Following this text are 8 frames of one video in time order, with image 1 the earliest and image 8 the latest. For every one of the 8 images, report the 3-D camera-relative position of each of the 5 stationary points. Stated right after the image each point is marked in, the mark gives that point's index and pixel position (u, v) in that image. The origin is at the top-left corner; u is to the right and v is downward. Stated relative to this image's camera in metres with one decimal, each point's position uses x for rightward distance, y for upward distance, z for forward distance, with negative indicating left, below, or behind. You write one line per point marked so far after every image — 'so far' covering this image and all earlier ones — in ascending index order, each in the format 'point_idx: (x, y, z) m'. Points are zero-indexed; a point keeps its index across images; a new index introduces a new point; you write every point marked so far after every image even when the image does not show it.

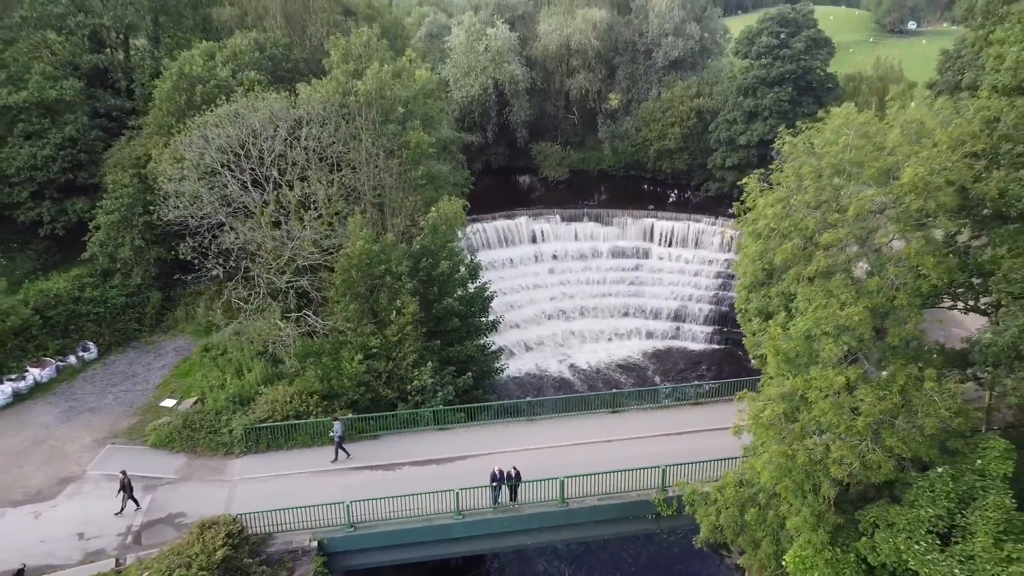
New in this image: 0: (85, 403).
0: (-10.0, -2.7, +19.3) m
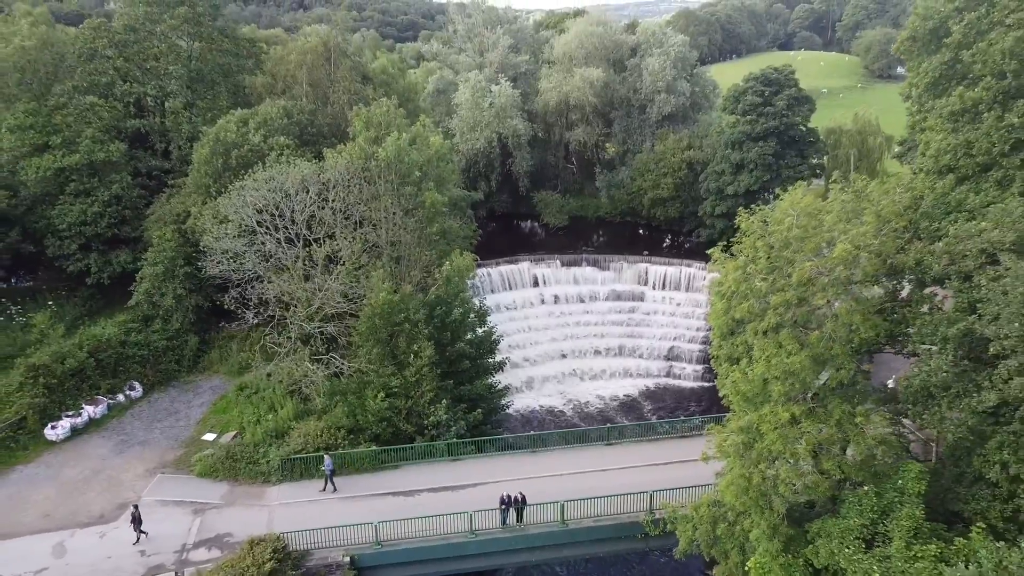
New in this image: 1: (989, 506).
0: (-9.9, -3.9, +21.5) m
1: (+6.6, -3.0, +11.3) m
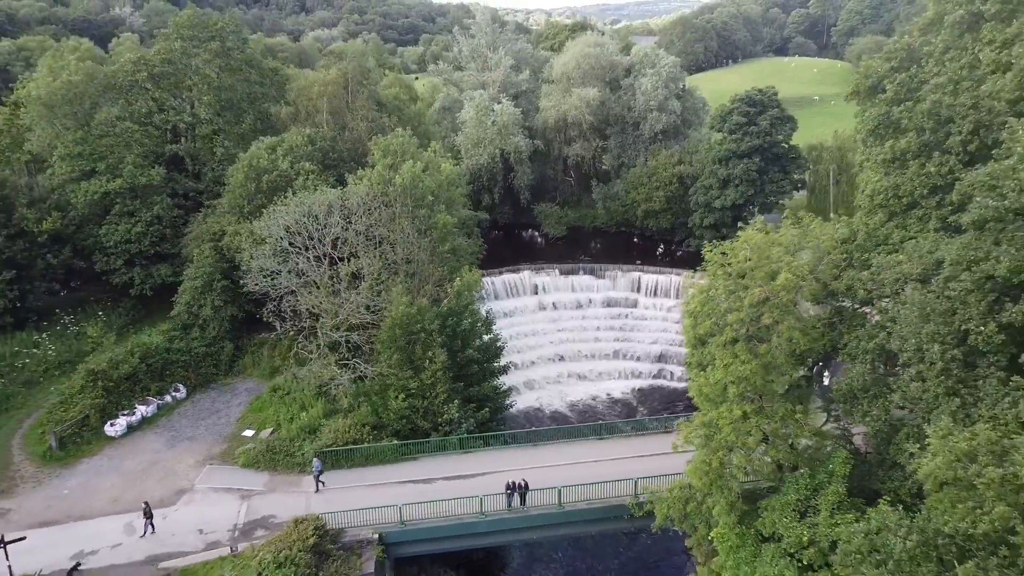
0: (-9.8, -4.3, +24.4) m
1: (+6.7, -3.4, +14.2) m
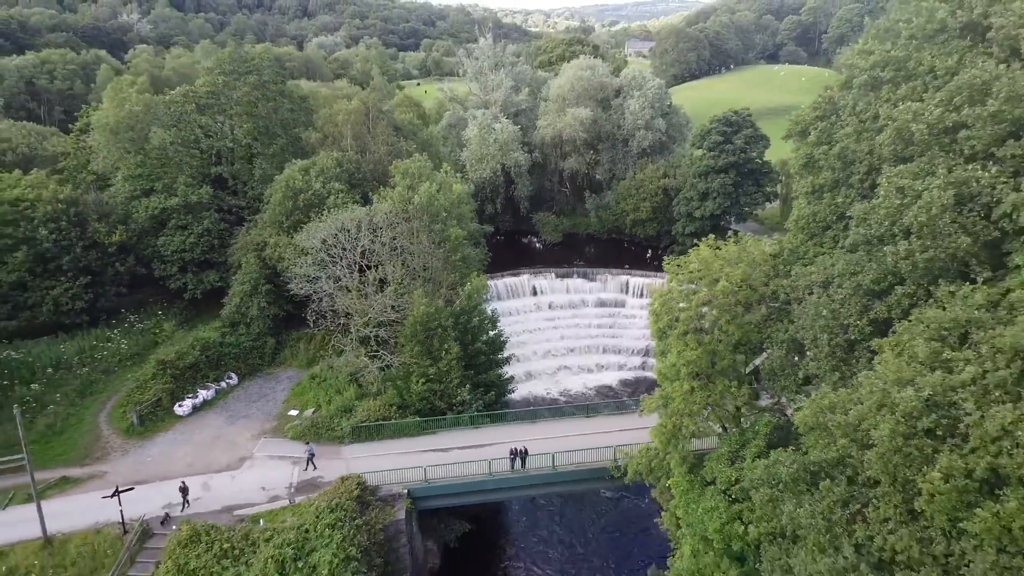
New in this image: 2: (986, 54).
0: (-9.7, -4.4, +29.2) m
1: (+6.8, -3.5, +19.0) m
2: (+10.7, +5.3, +18.6) m
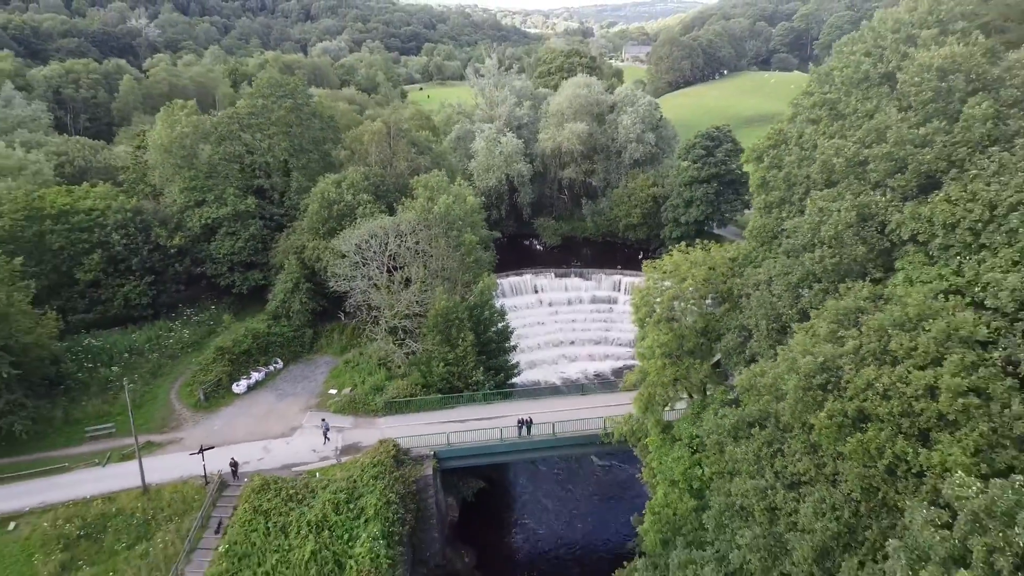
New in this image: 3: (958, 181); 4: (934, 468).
0: (-9.4, -4.3, +34.3) m
1: (+7.1, -3.4, +24.2) m
2: (+11.0, +5.4, +23.8) m
3: (+10.7, +2.5, +19.8) m
4: (+7.8, -3.4, +15.4) m
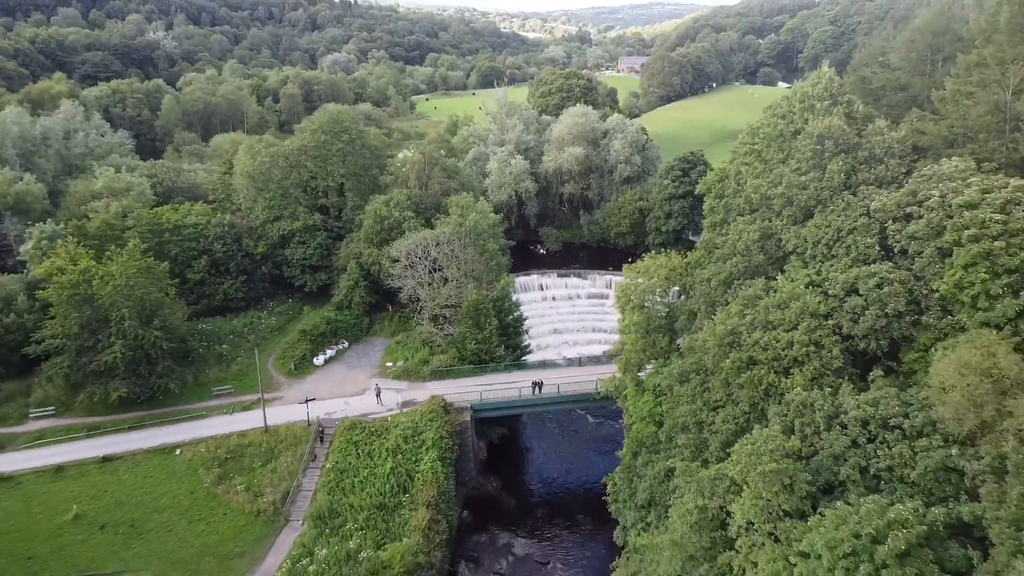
0: (-8.7, -4.1, +44.9) m
1: (+7.8, -3.2, +34.8) m
2: (+11.8, +5.6, +34.5) m
3: (+11.5, +2.7, +30.4) m
4: (+8.6, -3.2, +26.0) m
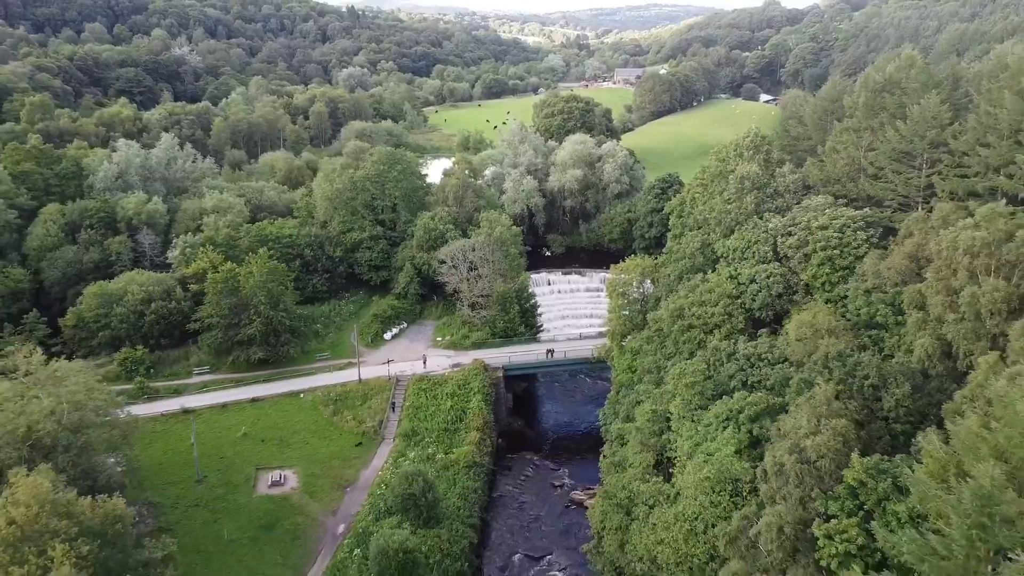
0: (-7.3, -3.8, +60.6) m
1: (+9.2, -2.8, +50.5) m
2: (+13.1, +6.0, +50.2) m
3: (+12.8, +3.2, +46.1) m
4: (+10.0, -2.7, +41.7) m
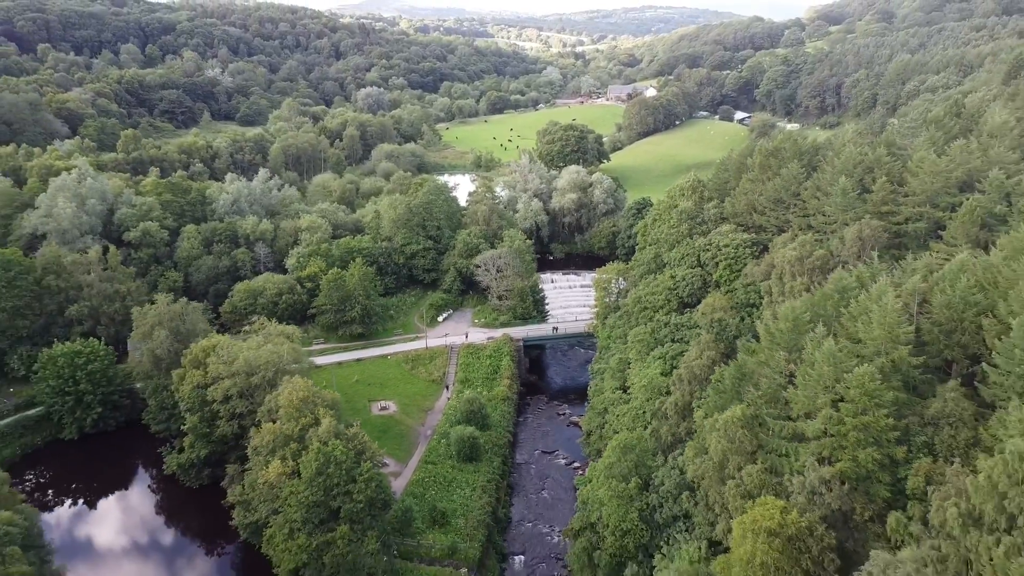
0: (-5.7, -3.4, +85.7) m
1: (+10.9, -2.4, +75.6) m
2: (+14.8, +6.4, +75.3) m
3: (+14.5, +3.6, +71.3) m
4: (+11.7, -2.4, +66.8) m
